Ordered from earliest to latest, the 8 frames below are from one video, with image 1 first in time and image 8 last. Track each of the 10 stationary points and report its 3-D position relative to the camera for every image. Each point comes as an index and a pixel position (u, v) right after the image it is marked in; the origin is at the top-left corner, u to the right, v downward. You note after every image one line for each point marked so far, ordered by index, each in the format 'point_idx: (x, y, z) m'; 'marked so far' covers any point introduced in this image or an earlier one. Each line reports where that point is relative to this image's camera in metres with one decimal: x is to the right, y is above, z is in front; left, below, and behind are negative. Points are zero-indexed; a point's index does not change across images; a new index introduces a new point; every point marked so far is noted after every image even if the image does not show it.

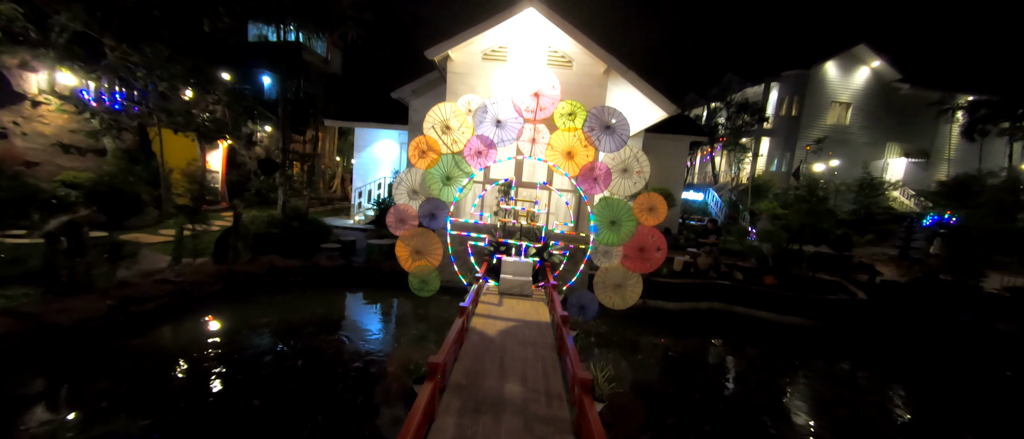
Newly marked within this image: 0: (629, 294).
0: (+1.8, -1.1, +5.8) m
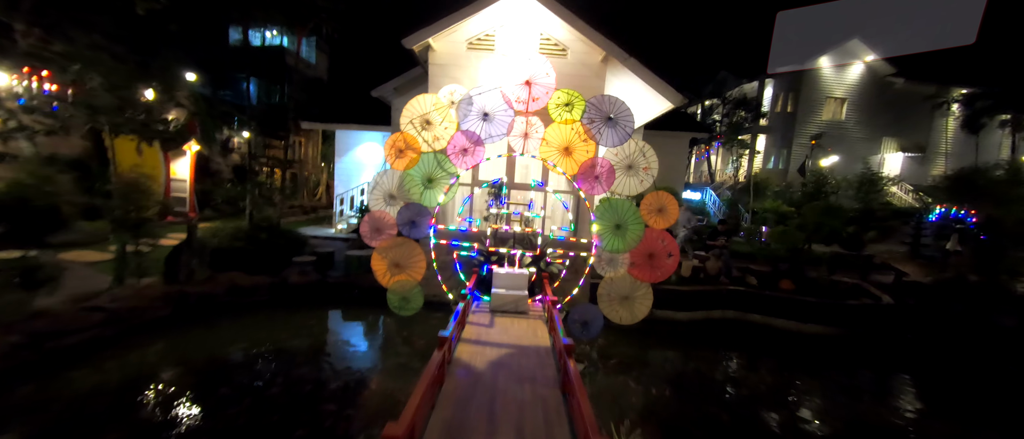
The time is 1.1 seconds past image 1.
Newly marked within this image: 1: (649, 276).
0: (+1.7, -1.2, +5.1) m
1: (+1.8, -0.8, +5.1) m
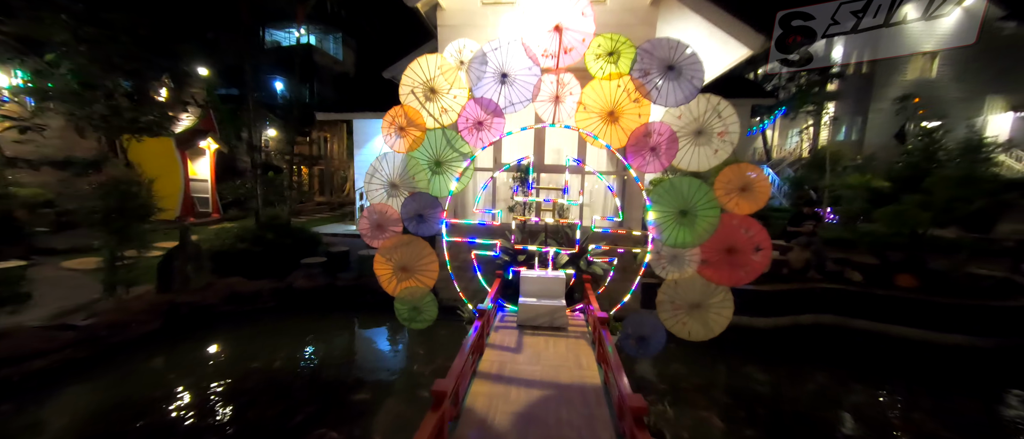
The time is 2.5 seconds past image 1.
0: (+2.0, -1.0, +3.9) m
1: (+2.2, -0.6, +3.8) m
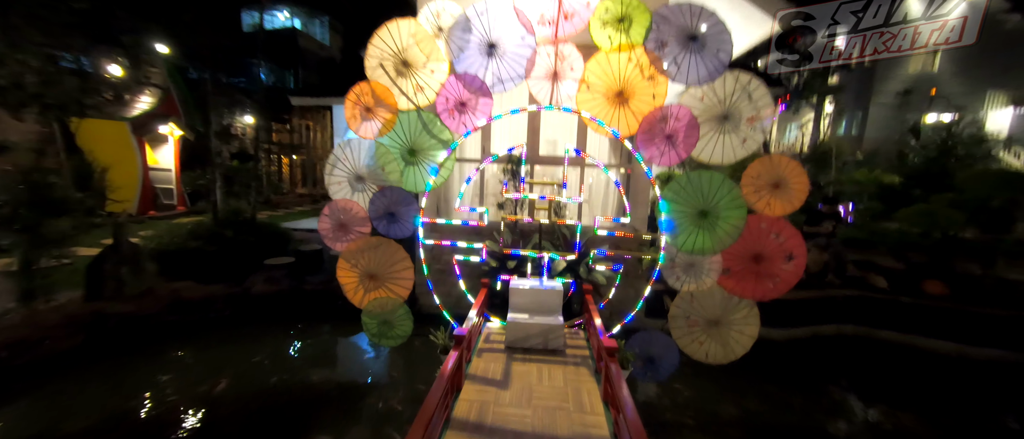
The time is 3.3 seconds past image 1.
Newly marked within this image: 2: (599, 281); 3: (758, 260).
0: (+1.9, -1.0, +3.3) m
1: (+2.1, -0.6, +3.3) m
2: (+0.9, -0.6, +3.7) m
3: (+2.1, -0.3, +3.2) m
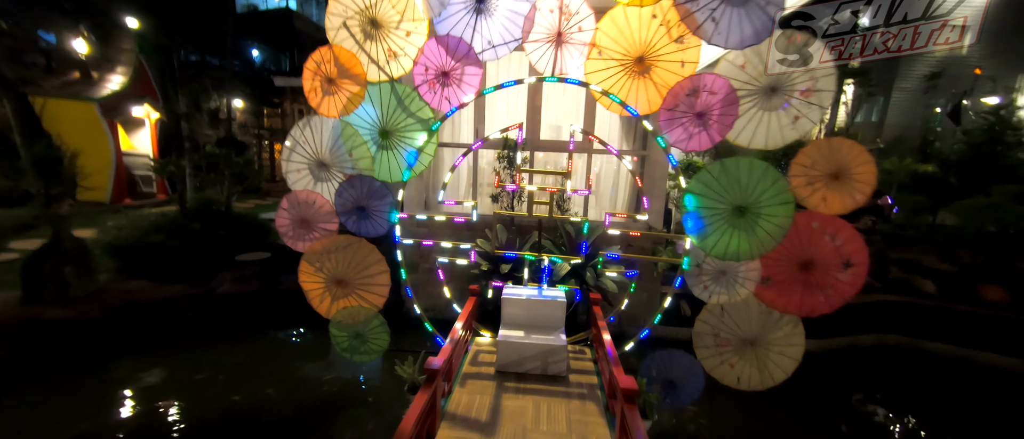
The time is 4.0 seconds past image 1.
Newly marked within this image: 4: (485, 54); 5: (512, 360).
0: (+1.9, -1.0, +2.7) m
1: (+2.0, -0.6, +2.7) m
2: (+0.8, -0.6, +3.2) m
3: (+2.0, -0.3, +2.6) m
4: (-0.2, +1.2, +2.8) m
5: (0.0, -1.0, +2.6) m
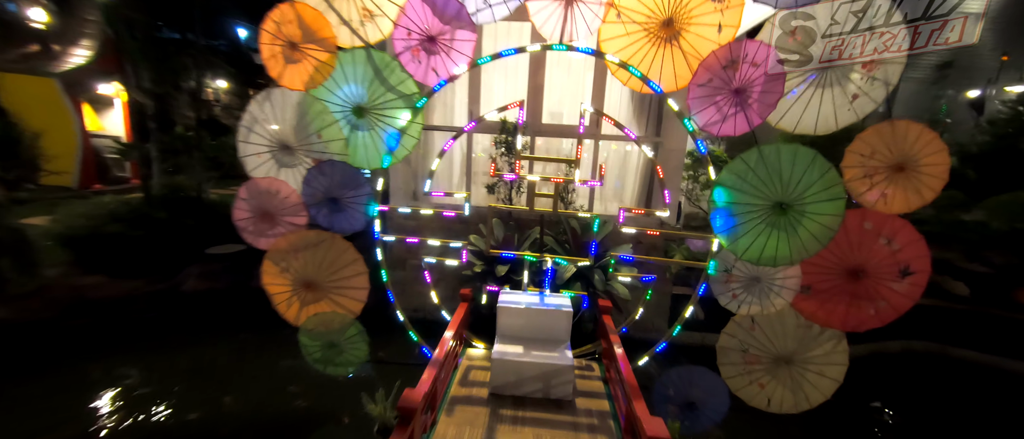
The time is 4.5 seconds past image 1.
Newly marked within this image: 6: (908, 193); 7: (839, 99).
0: (+1.8, -1.0, +2.4) m
1: (+2.0, -0.6, +2.3) m
2: (+0.8, -0.5, +2.8) m
3: (+2.0, -0.3, +2.2) m
4: (-0.2, +1.3, +2.3) m
5: (0.0, -0.9, +2.2) m
6: (+2.2, +0.2, +2.1) m
7: (+1.8, +0.7, +2.1) m
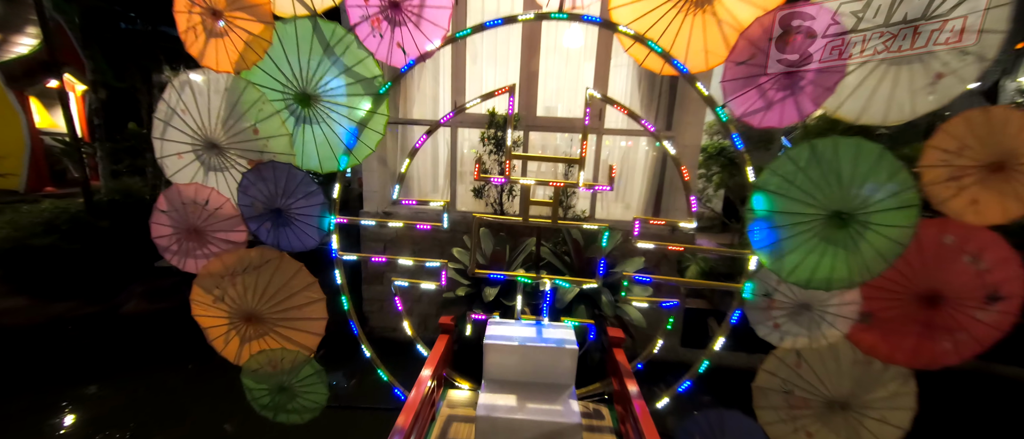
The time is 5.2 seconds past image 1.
0: (+1.8, -1.1, +1.9) m
1: (+2.0, -0.6, +1.8) m
2: (+0.7, -0.6, +2.3) m
3: (+2.0, -0.4, +1.8) m
4: (-0.3, +1.2, +1.8) m
5: (-0.1, -1.0, +1.7) m
6: (+2.1, +0.1, +1.6) m
7: (+1.7, +0.6, +1.6) m
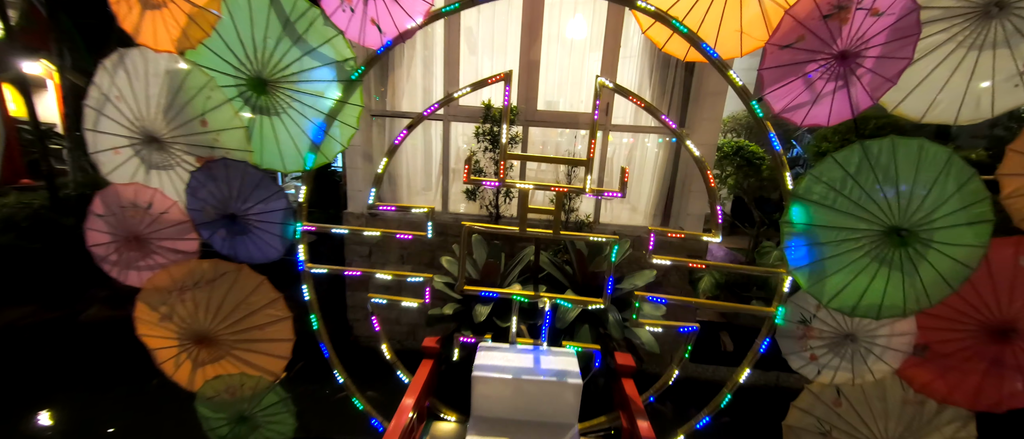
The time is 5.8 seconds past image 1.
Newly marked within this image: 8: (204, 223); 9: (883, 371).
0: (+1.8, -1.1, +1.6) m
1: (+1.9, -0.7, +1.6) m
2: (+0.7, -0.7, +2.0) m
3: (+2.0, -0.5, +1.5) m
4: (-0.3, +1.1, +1.5) m
5: (-0.1, -1.1, +1.4) m
6: (+2.1, 0.0, +1.4) m
7: (+1.7, +0.5, +1.3) m
8: (-1.4, 0.0, +1.7) m
9: (+1.6, -0.6, +1.6) m
